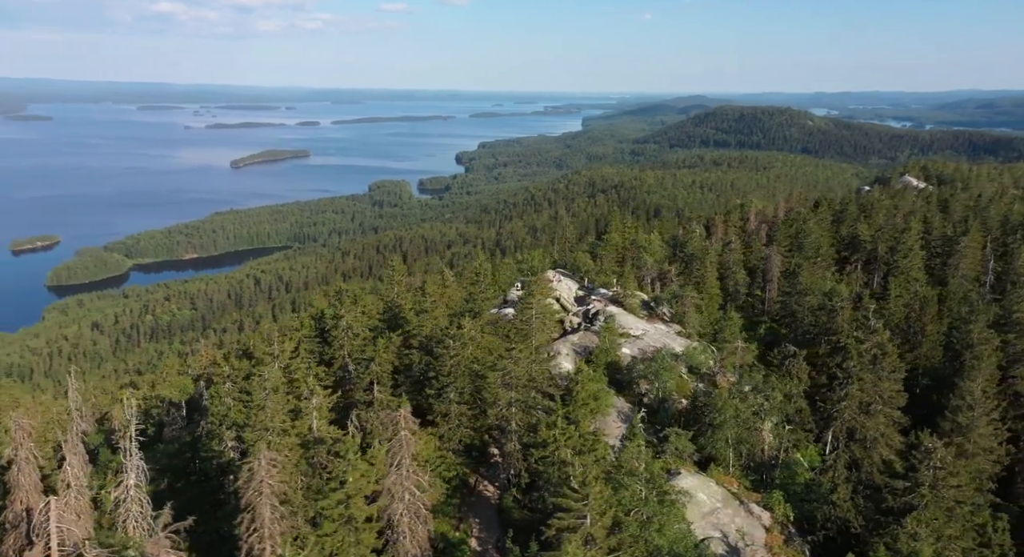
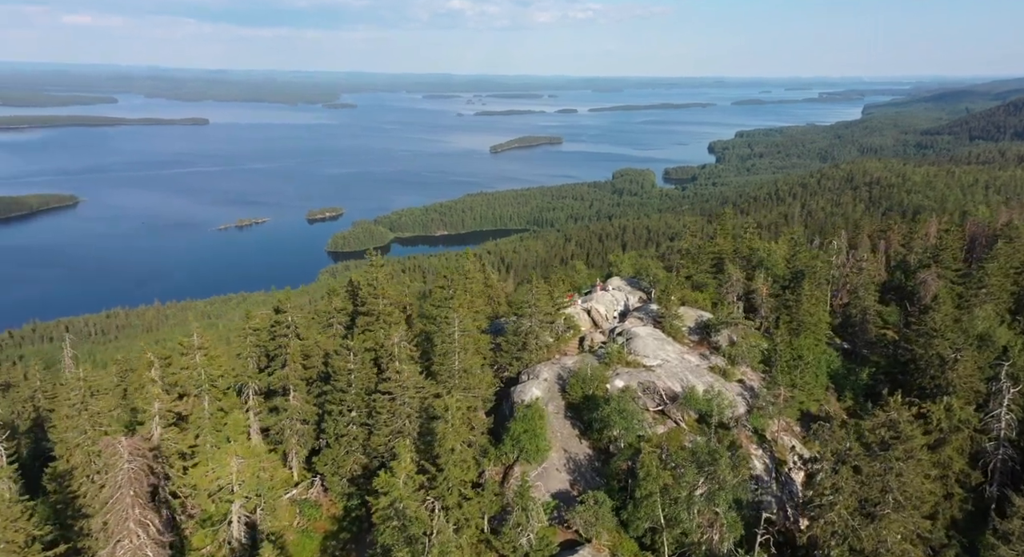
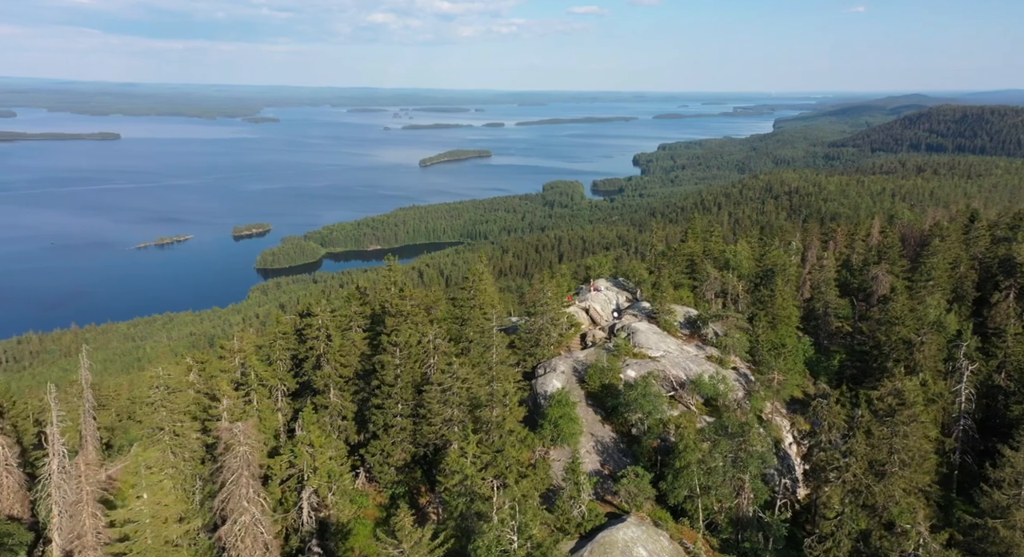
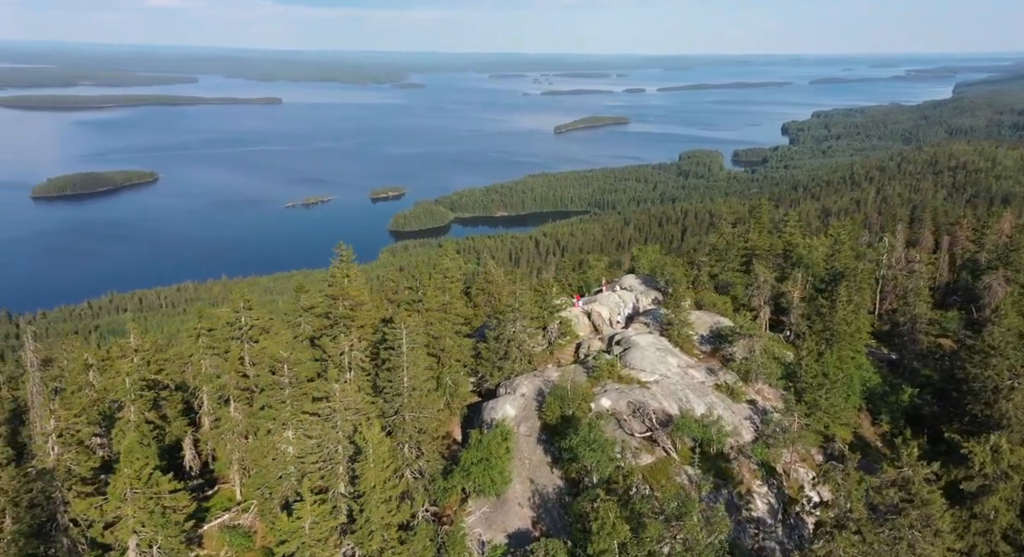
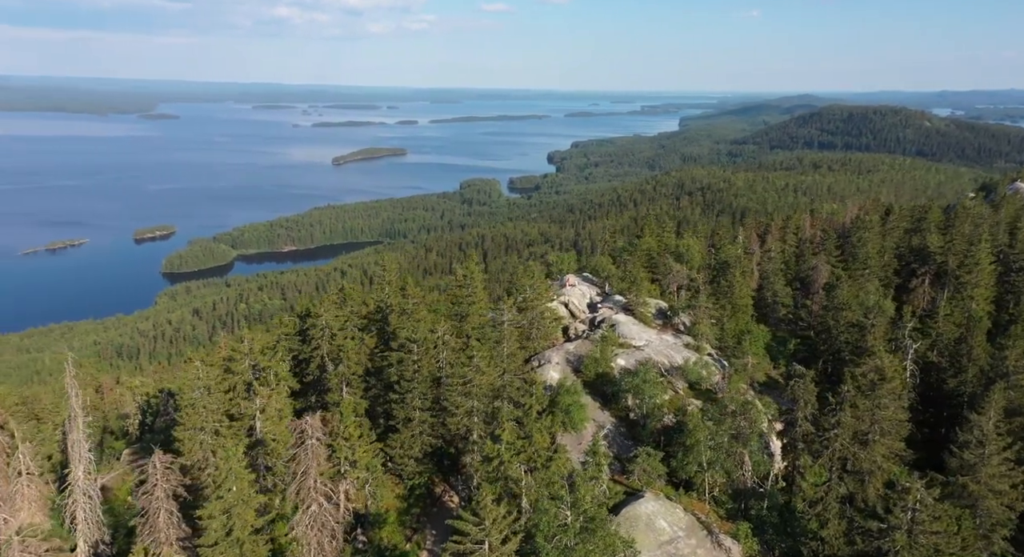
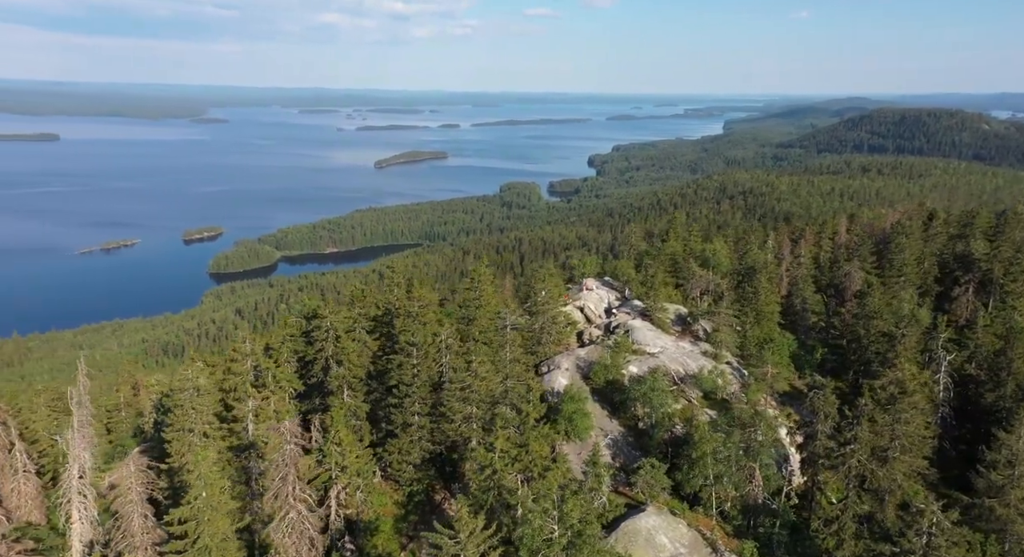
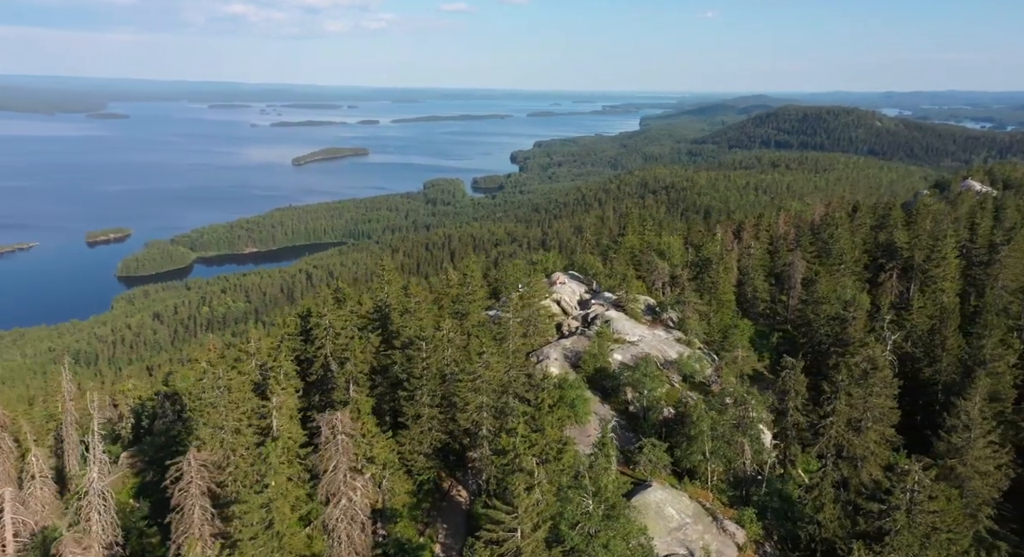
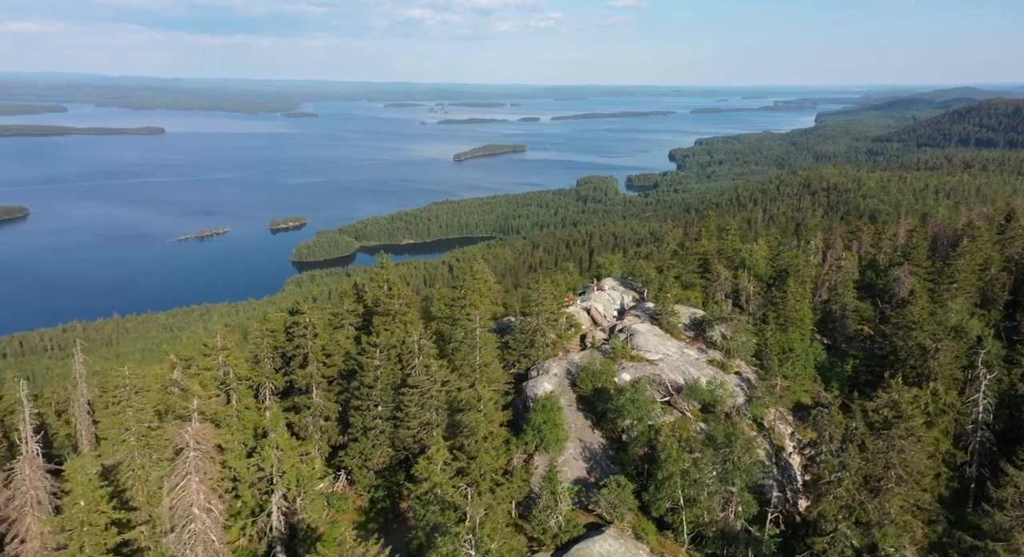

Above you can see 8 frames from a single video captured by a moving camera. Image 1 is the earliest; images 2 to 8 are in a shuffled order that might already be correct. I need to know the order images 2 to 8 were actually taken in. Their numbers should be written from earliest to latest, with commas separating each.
7, 5, 6, 3, 8, 2, 4
